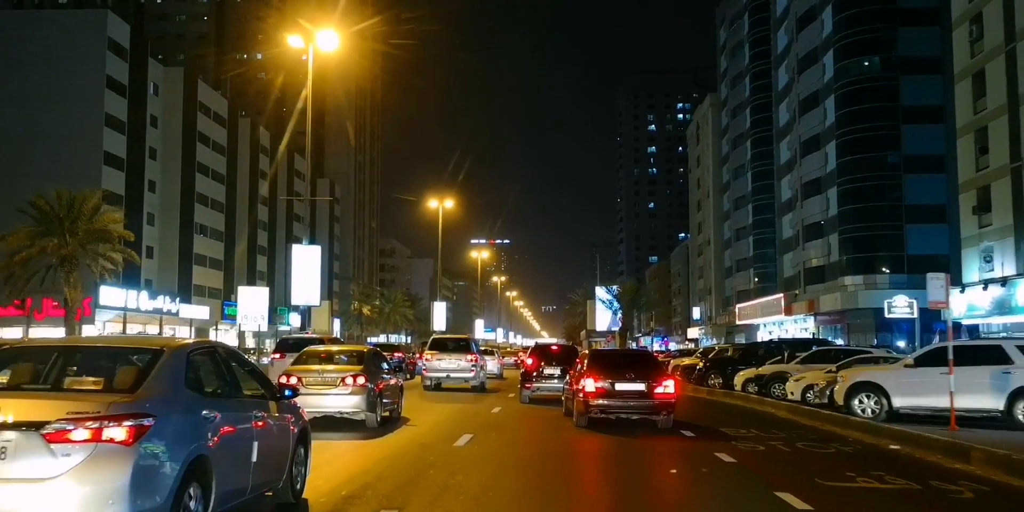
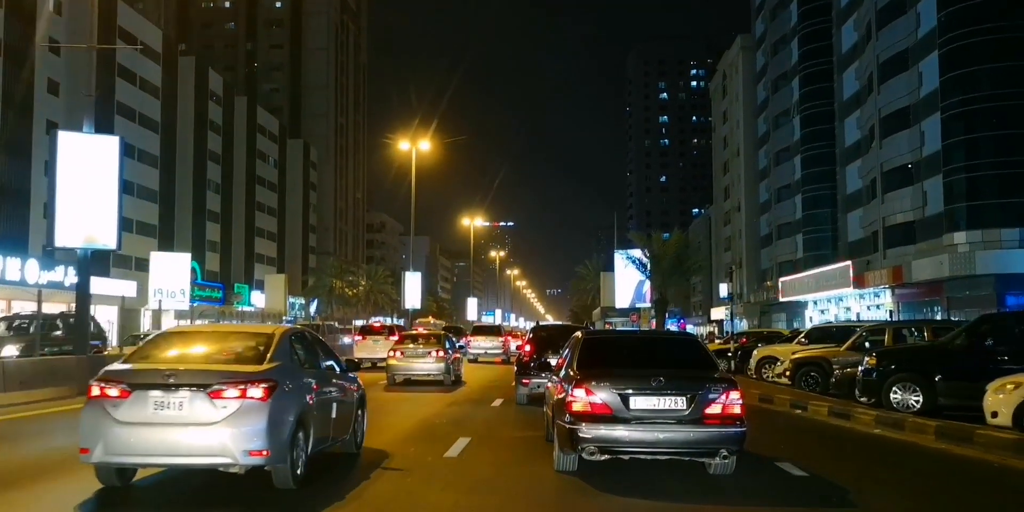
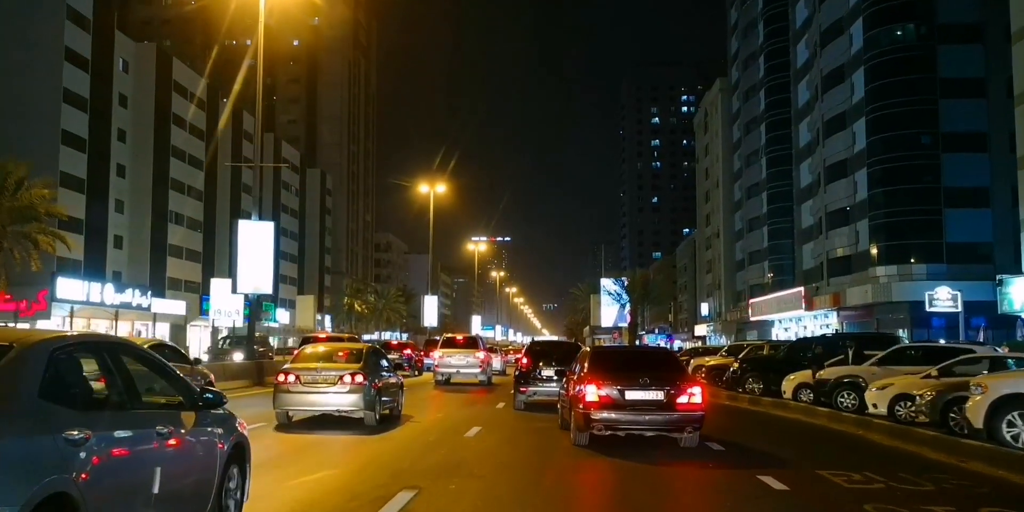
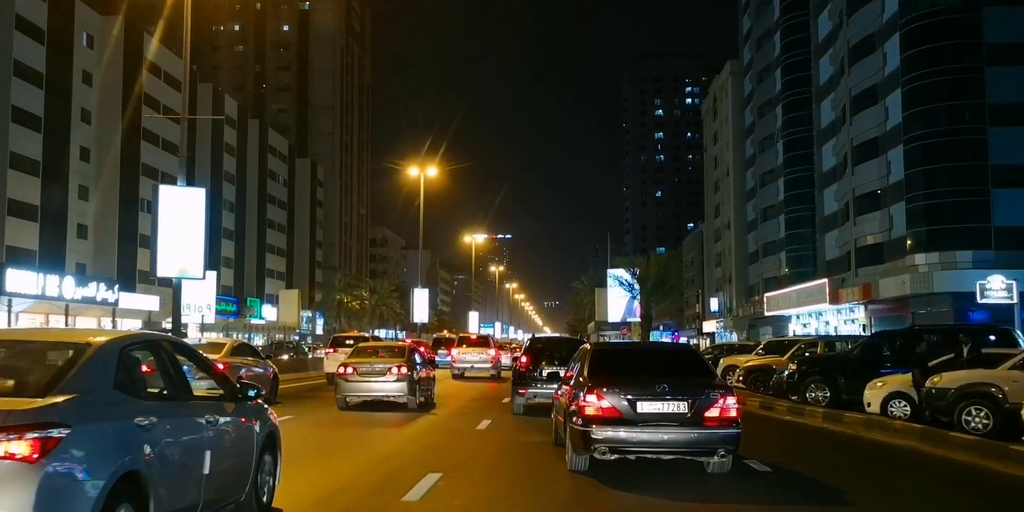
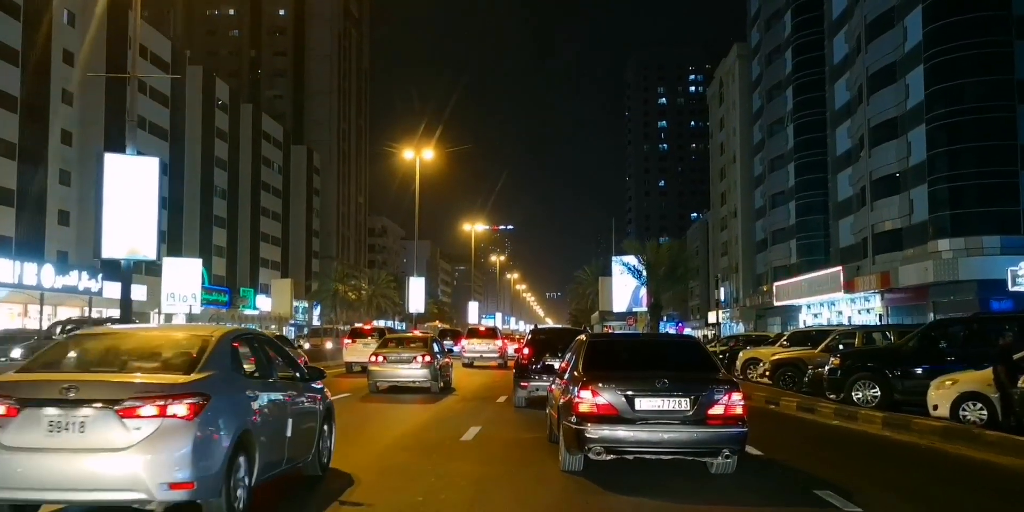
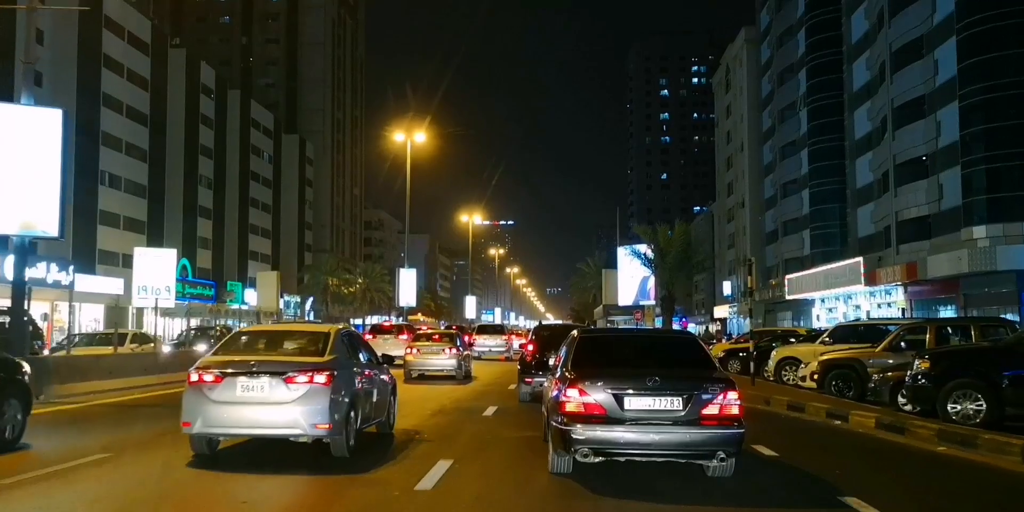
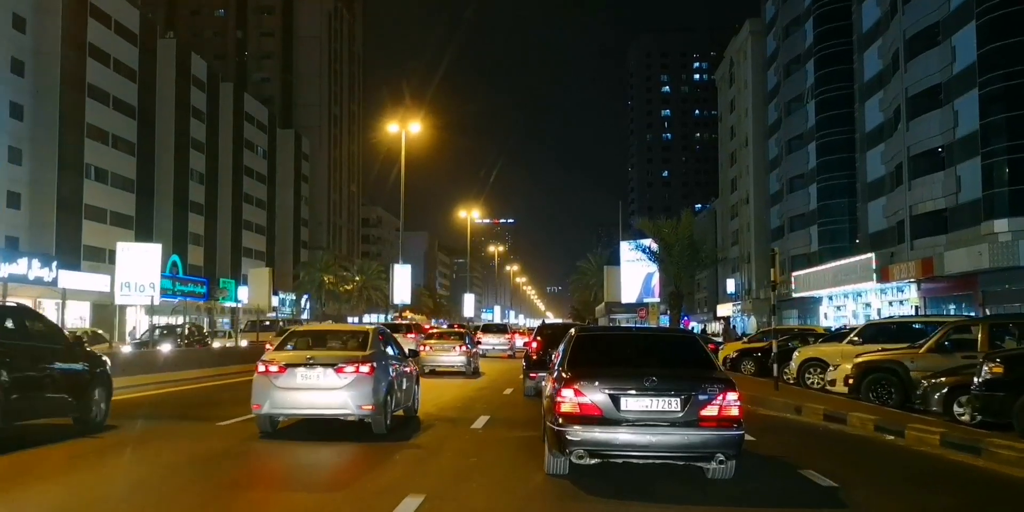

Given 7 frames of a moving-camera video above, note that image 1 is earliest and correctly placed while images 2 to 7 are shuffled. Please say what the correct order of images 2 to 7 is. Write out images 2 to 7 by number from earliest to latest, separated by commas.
3, 4, 5, 2, 6, 7
